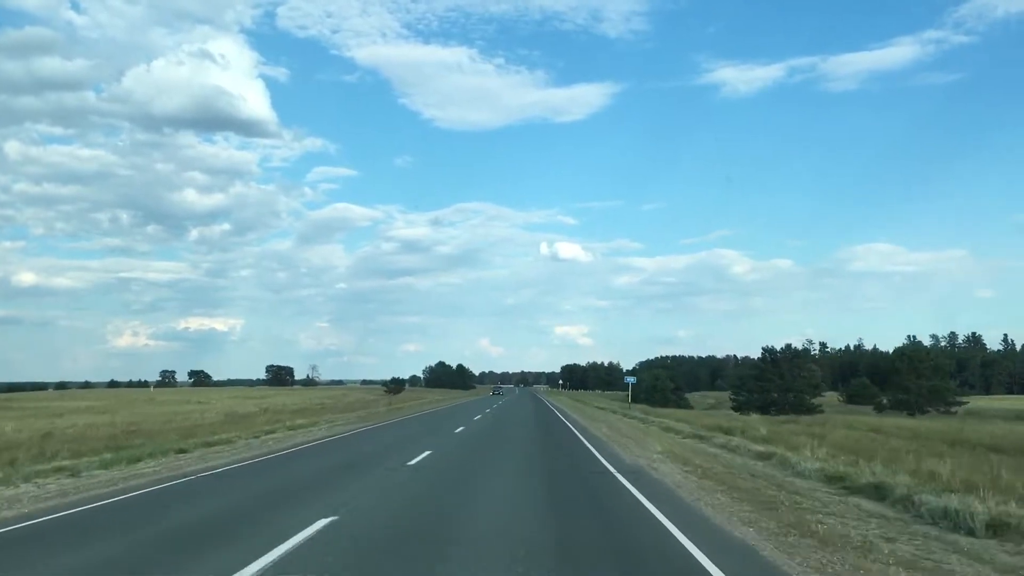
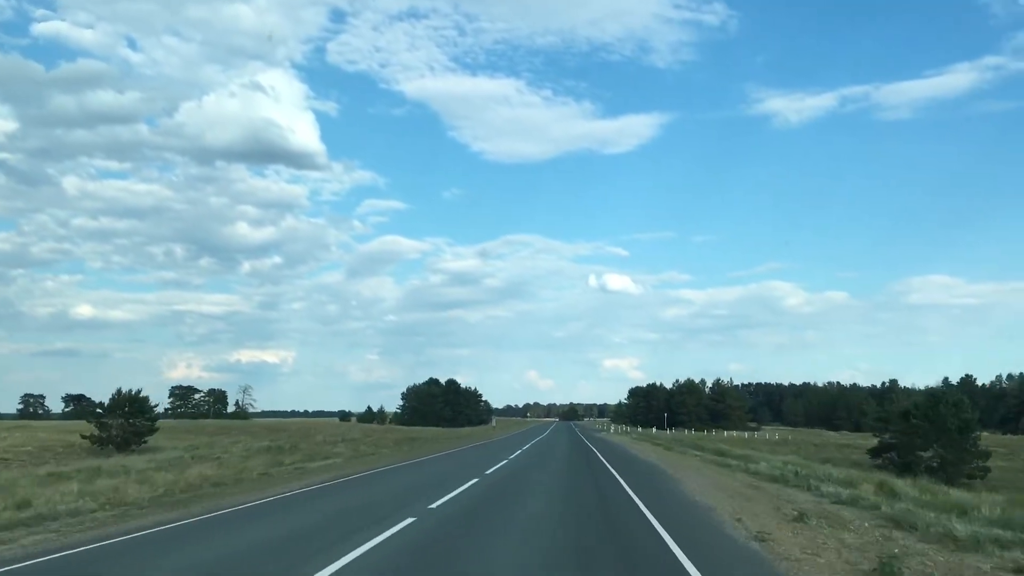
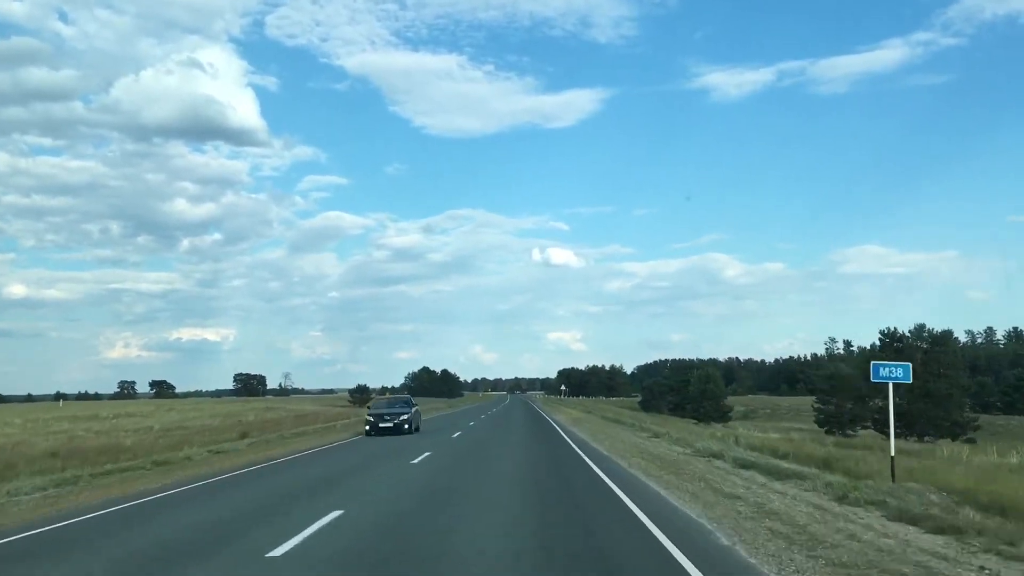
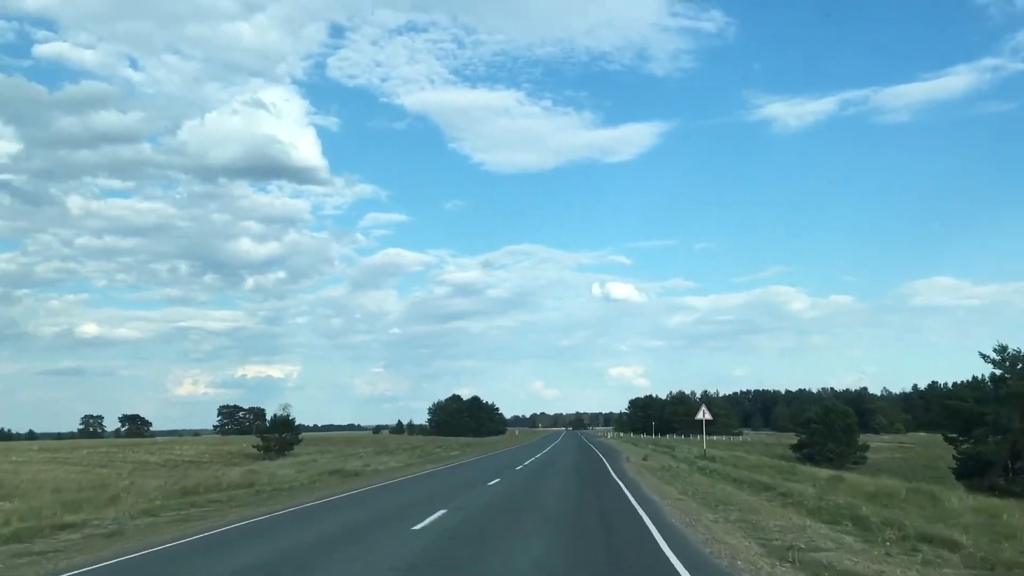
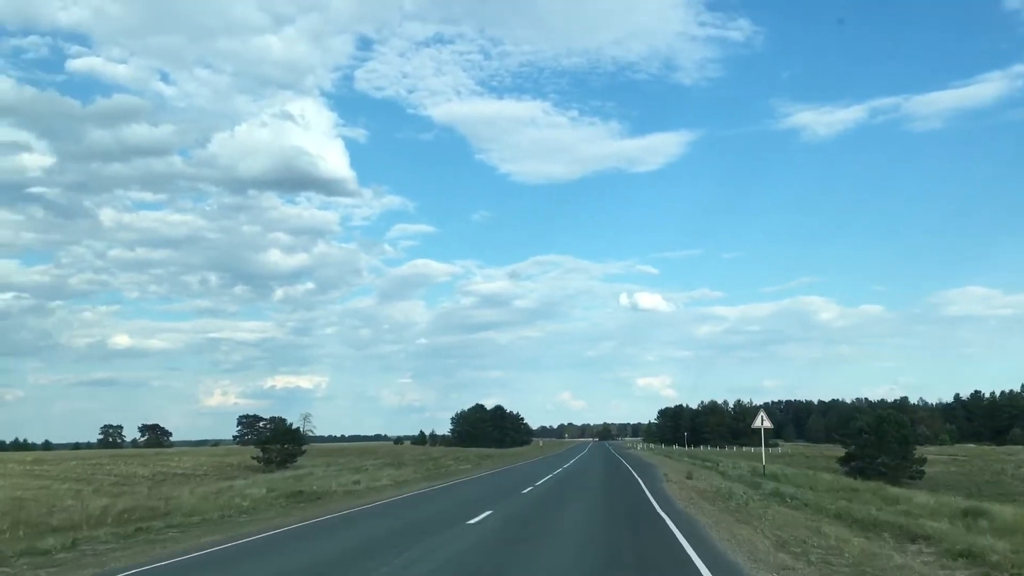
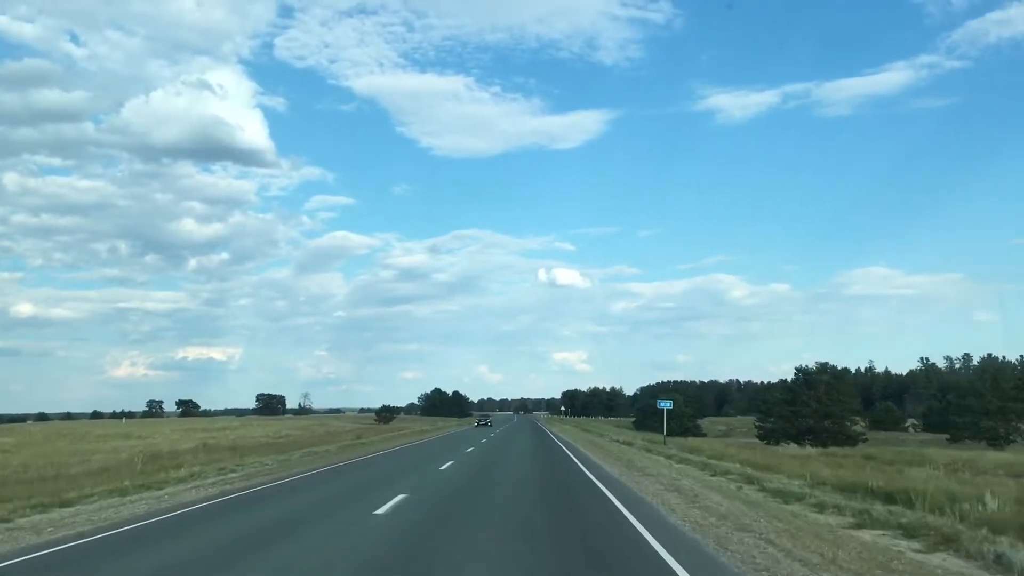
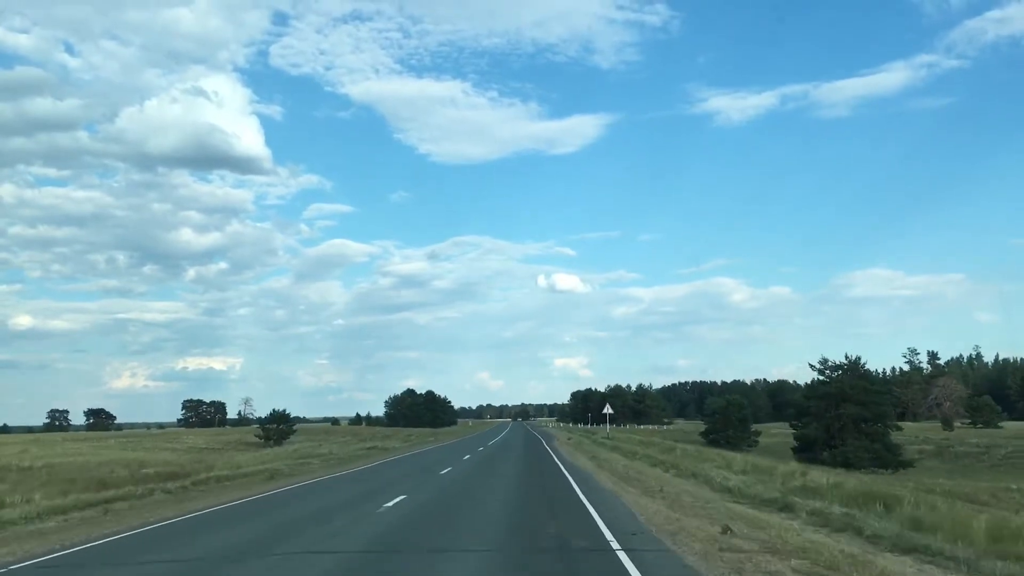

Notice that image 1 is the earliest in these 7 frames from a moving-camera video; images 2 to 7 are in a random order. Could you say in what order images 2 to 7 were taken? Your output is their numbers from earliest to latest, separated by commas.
6, 3, 7, 4, 5, 2
